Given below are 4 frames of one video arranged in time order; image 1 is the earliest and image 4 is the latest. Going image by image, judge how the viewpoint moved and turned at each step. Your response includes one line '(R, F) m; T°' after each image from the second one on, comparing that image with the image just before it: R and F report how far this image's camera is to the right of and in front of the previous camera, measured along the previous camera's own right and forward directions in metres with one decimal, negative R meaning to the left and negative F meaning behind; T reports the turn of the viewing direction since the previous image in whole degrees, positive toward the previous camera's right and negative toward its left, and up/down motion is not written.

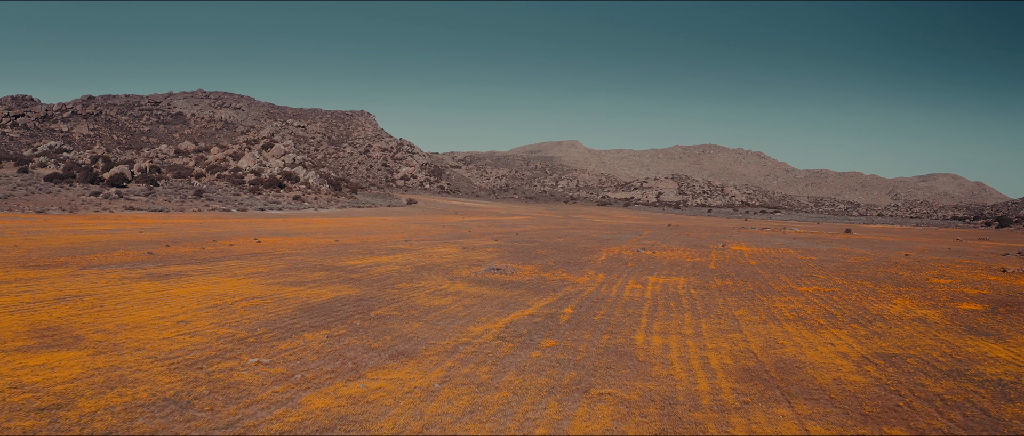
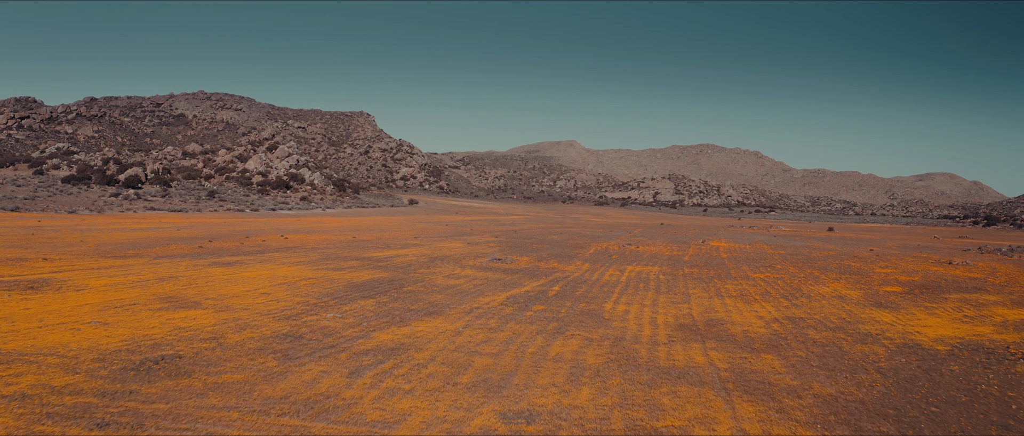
(0.0, -3.2) m; 0°
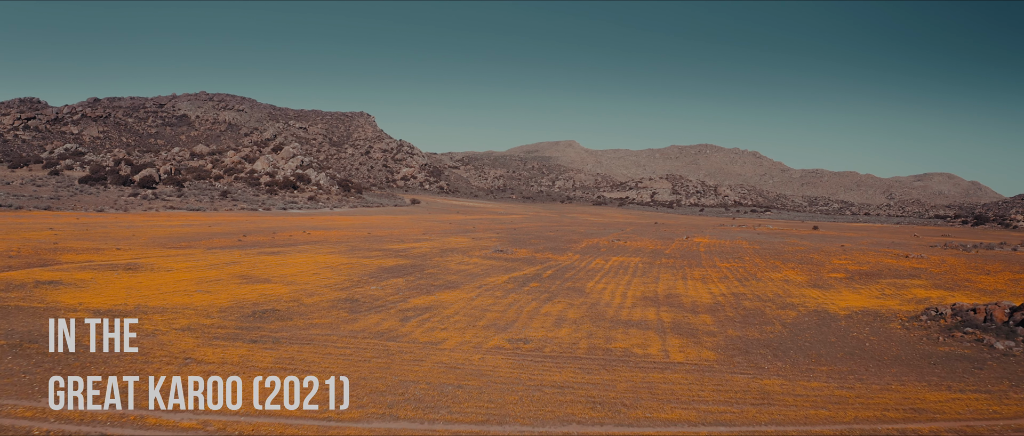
(-0.1, -3.3) m; 0°
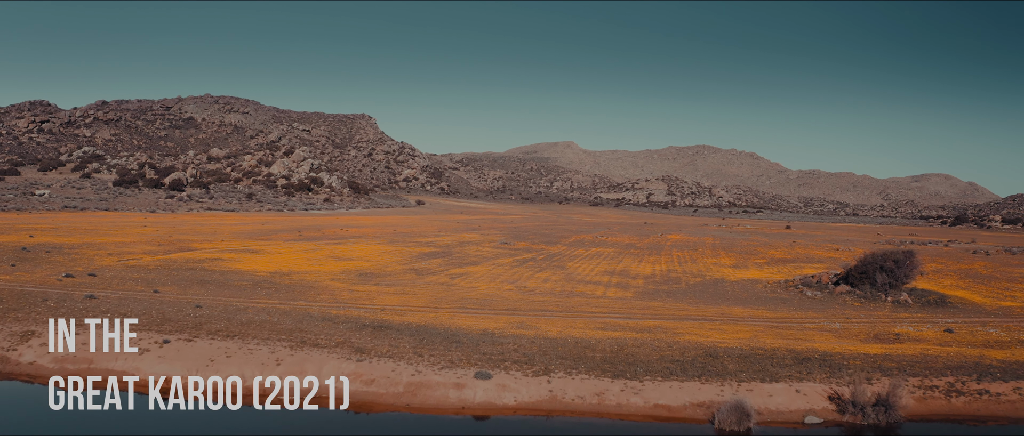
(-0.2, -7.2) m; 0°
